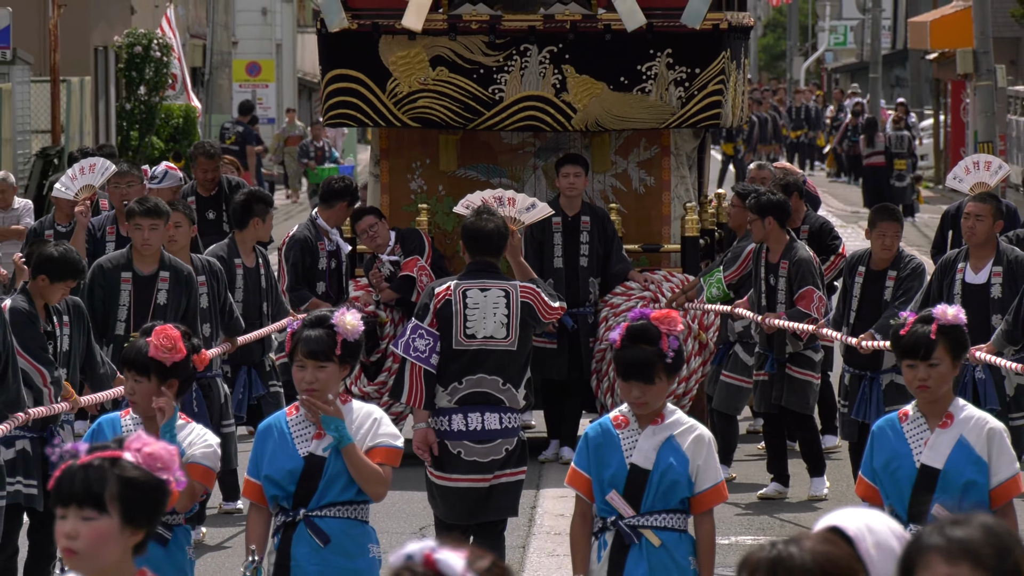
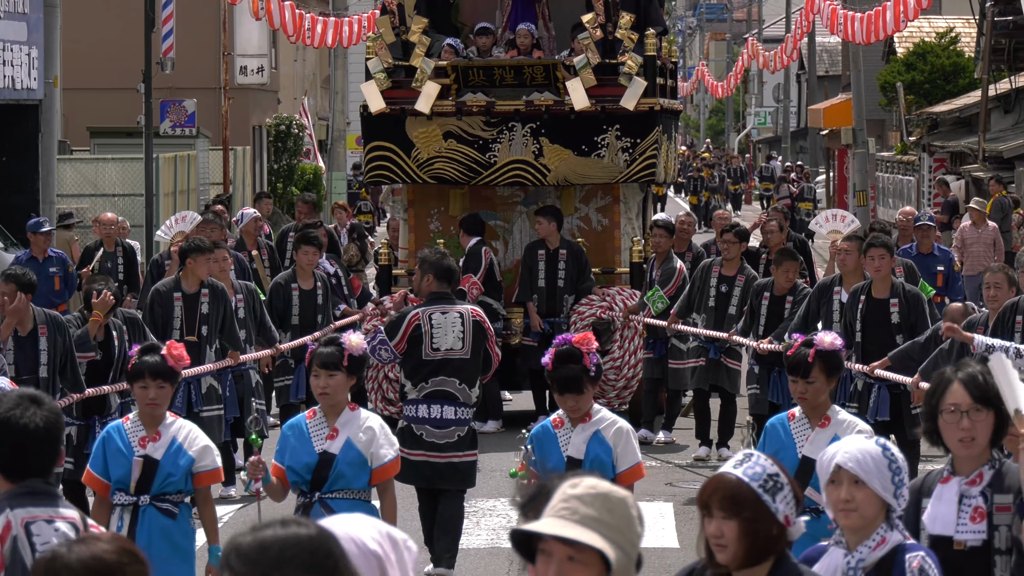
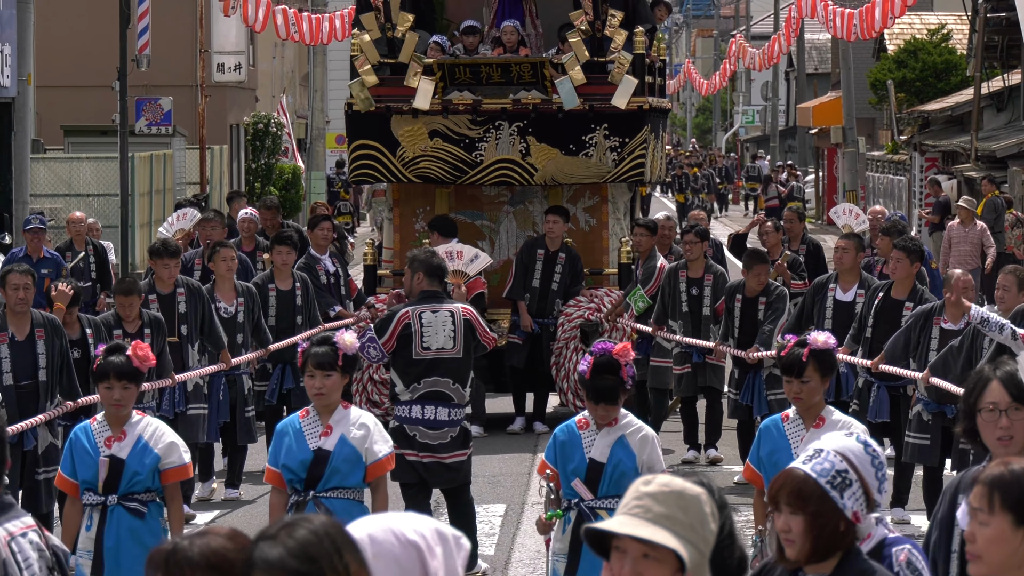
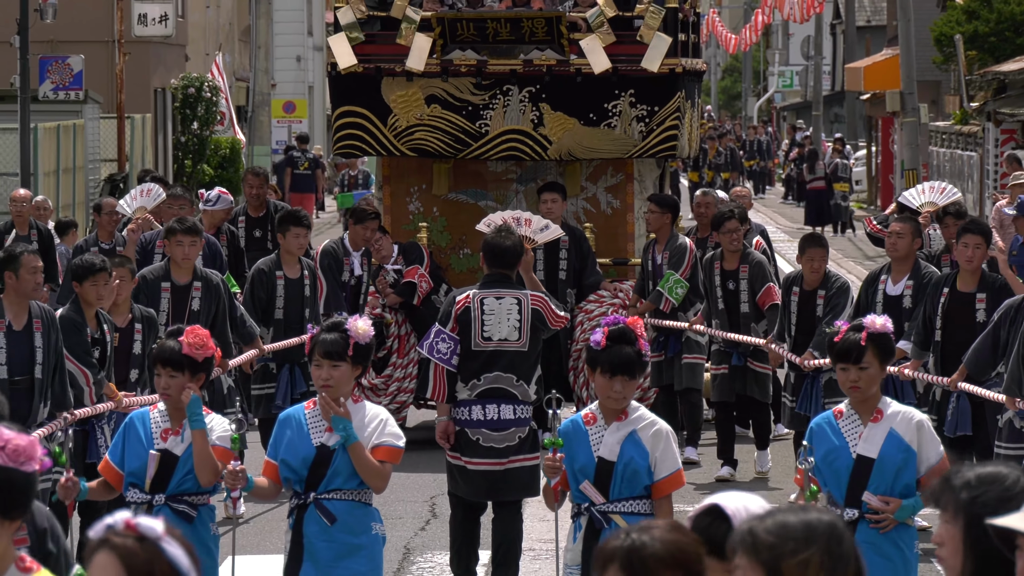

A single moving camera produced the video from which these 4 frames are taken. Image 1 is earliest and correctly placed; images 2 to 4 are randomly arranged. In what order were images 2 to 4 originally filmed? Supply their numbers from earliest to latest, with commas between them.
4, 3, 2
